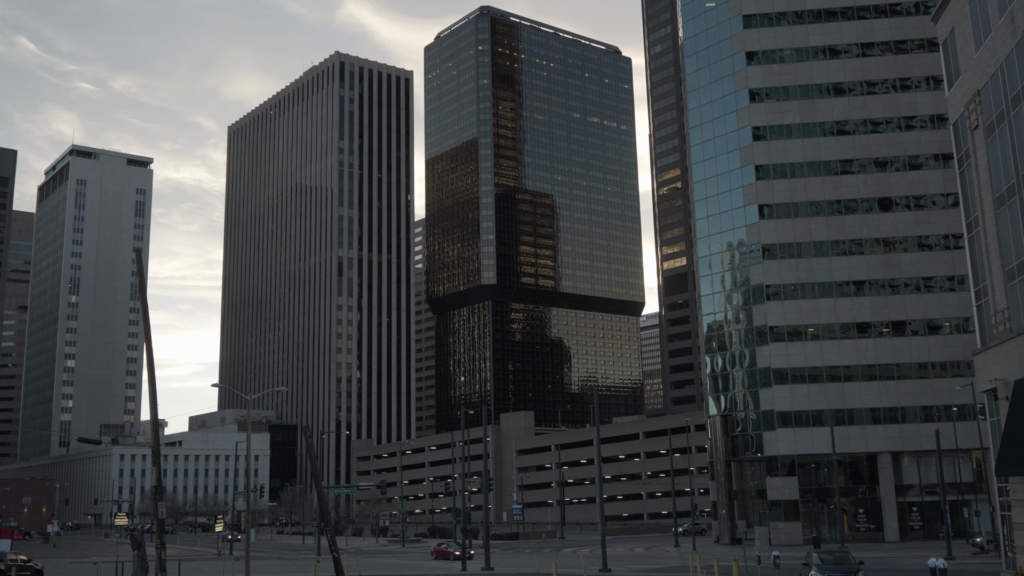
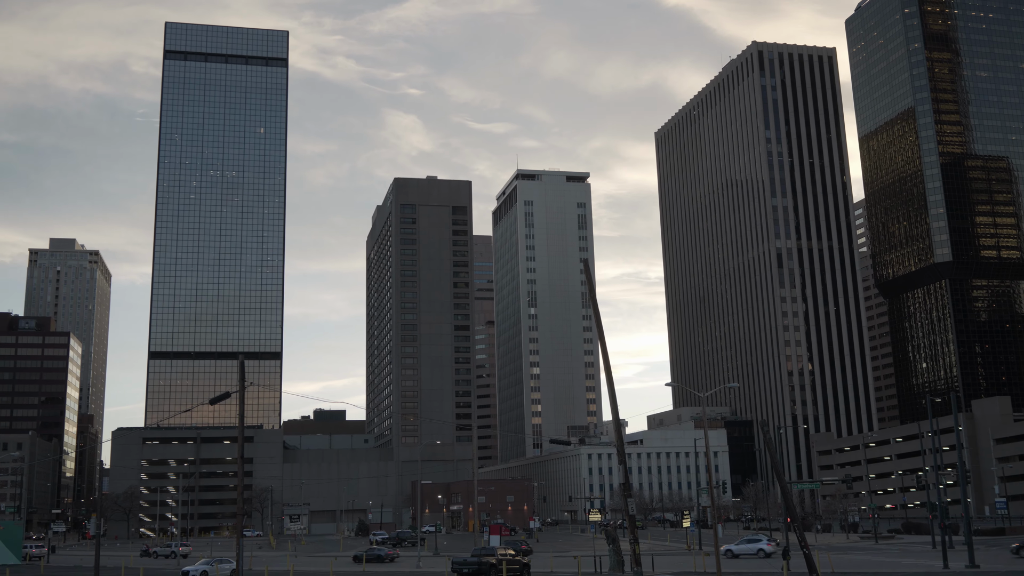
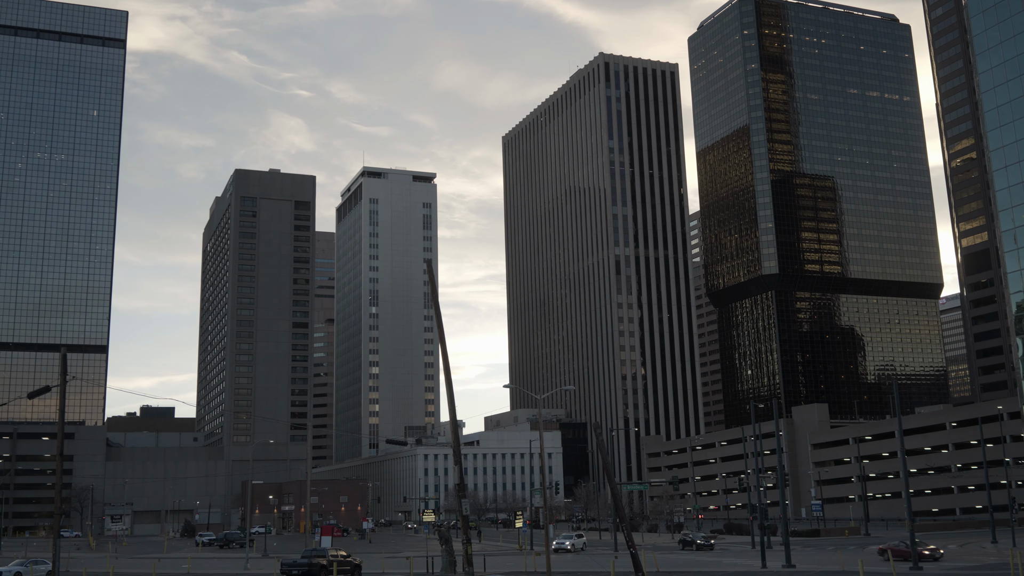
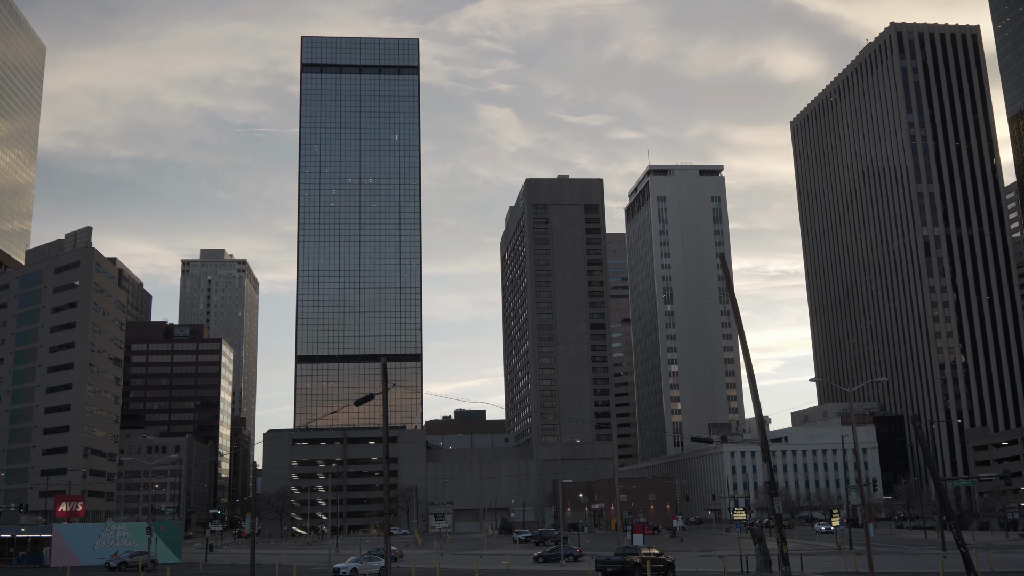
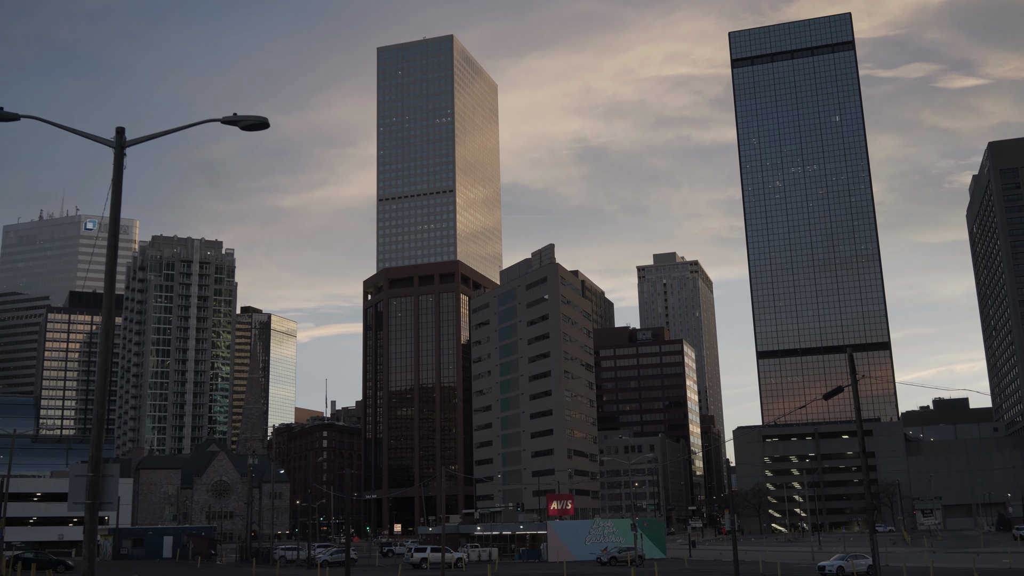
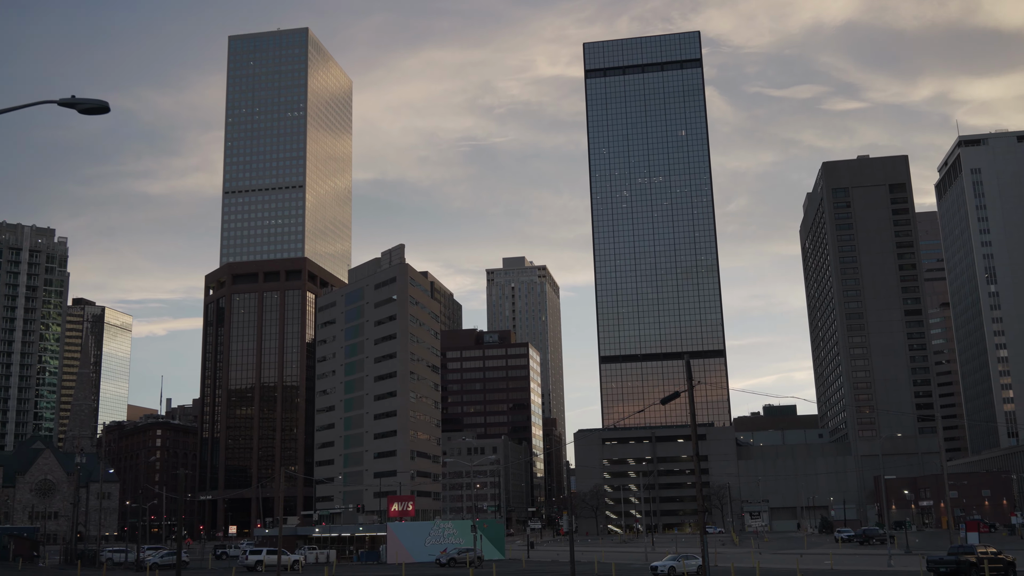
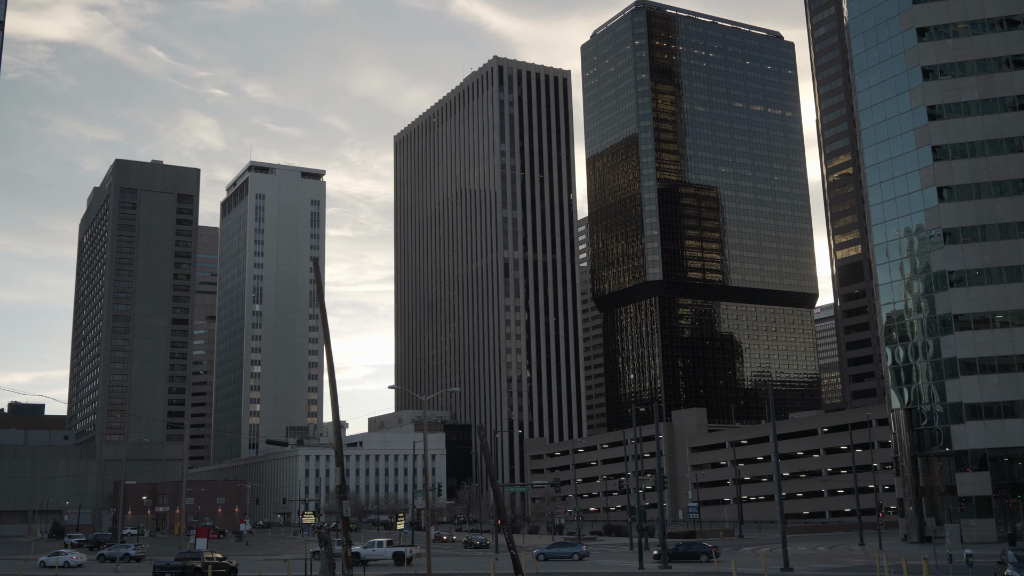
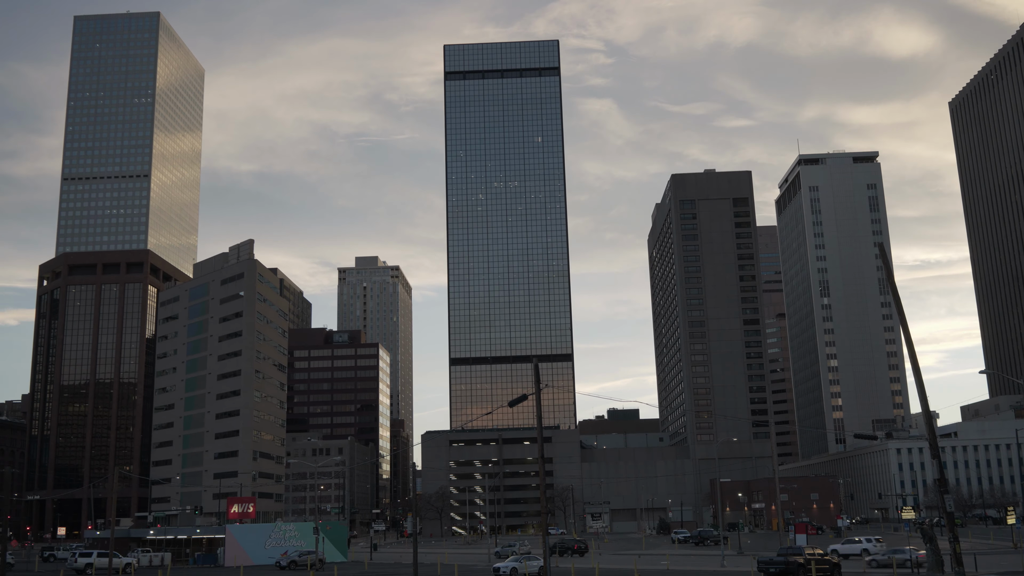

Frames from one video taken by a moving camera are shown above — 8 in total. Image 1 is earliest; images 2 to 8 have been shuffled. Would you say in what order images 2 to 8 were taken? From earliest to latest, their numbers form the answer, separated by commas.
7, 3, 2, 4, 8, 6, 5
